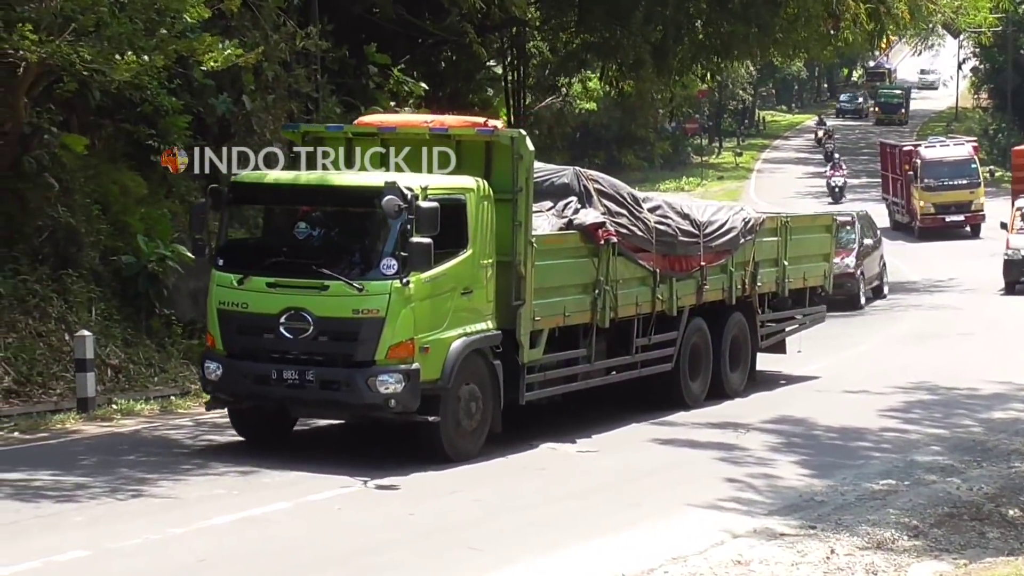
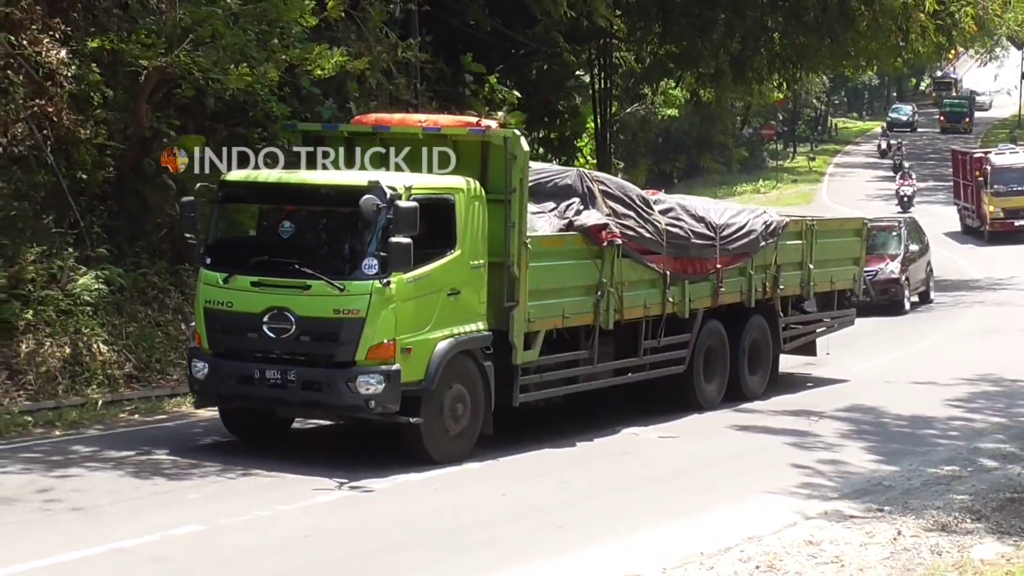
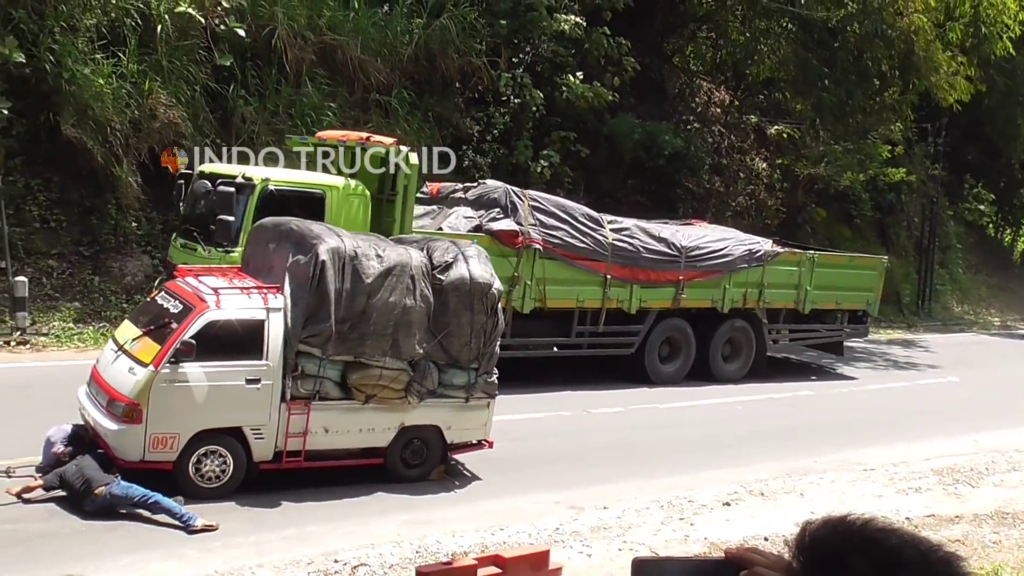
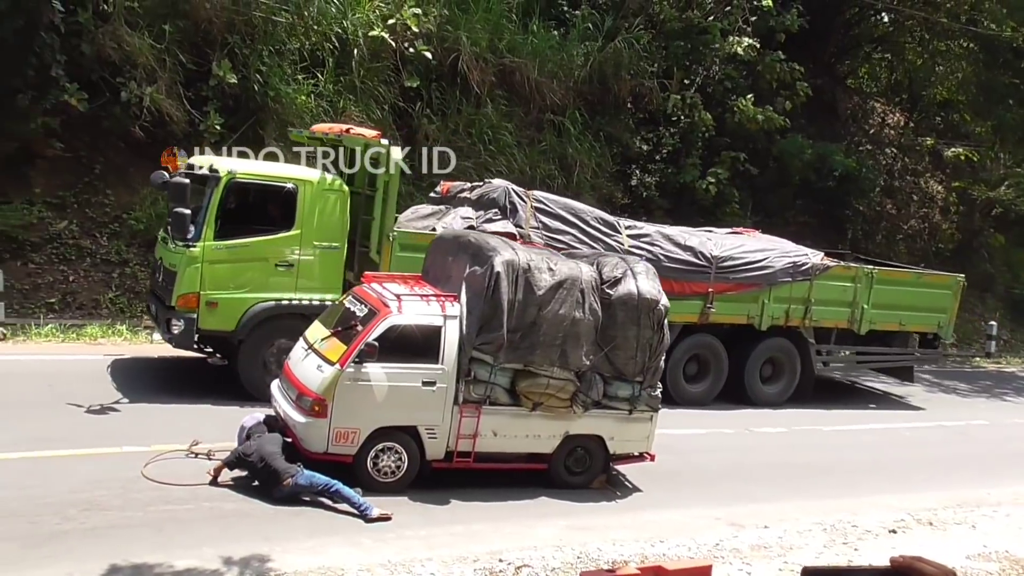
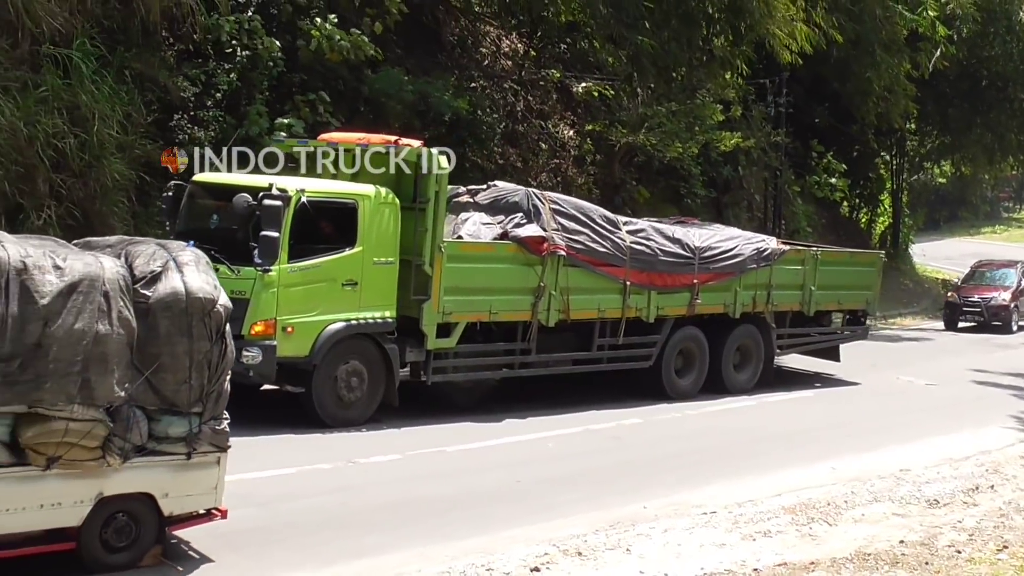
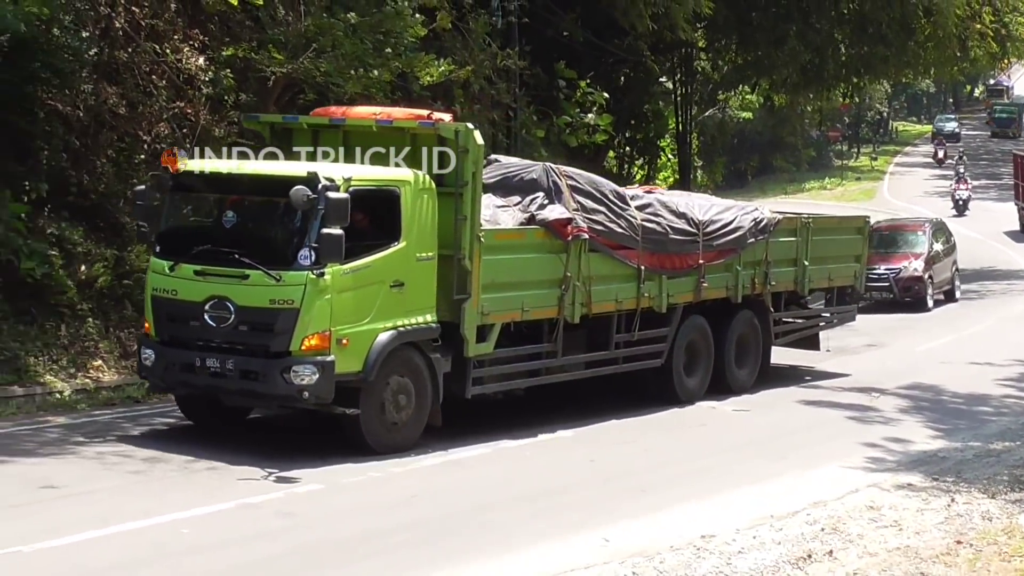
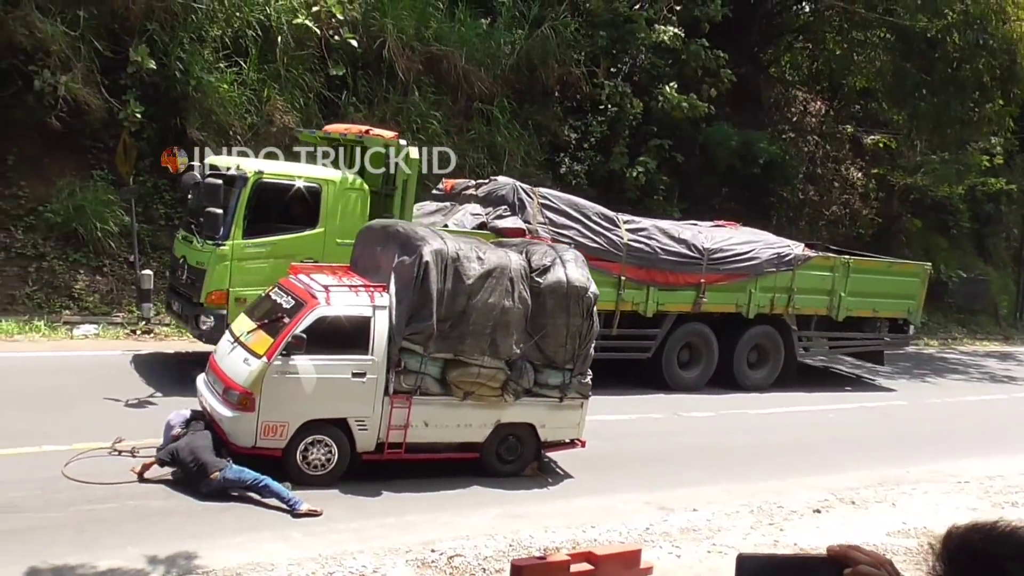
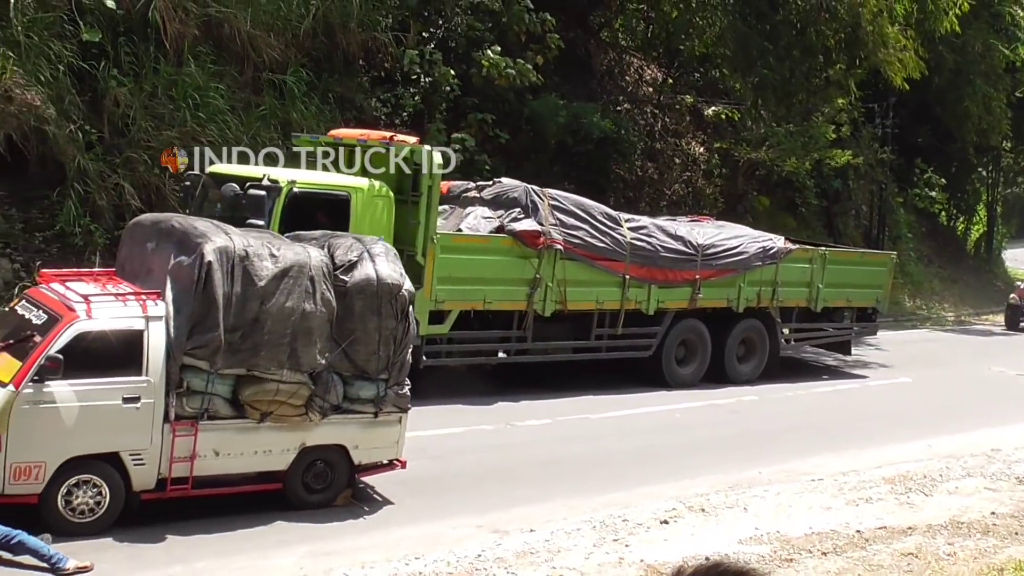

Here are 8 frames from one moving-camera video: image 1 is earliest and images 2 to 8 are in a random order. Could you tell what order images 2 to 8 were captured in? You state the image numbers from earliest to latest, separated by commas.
2, 6, 5, 8, 3, 7, 4
